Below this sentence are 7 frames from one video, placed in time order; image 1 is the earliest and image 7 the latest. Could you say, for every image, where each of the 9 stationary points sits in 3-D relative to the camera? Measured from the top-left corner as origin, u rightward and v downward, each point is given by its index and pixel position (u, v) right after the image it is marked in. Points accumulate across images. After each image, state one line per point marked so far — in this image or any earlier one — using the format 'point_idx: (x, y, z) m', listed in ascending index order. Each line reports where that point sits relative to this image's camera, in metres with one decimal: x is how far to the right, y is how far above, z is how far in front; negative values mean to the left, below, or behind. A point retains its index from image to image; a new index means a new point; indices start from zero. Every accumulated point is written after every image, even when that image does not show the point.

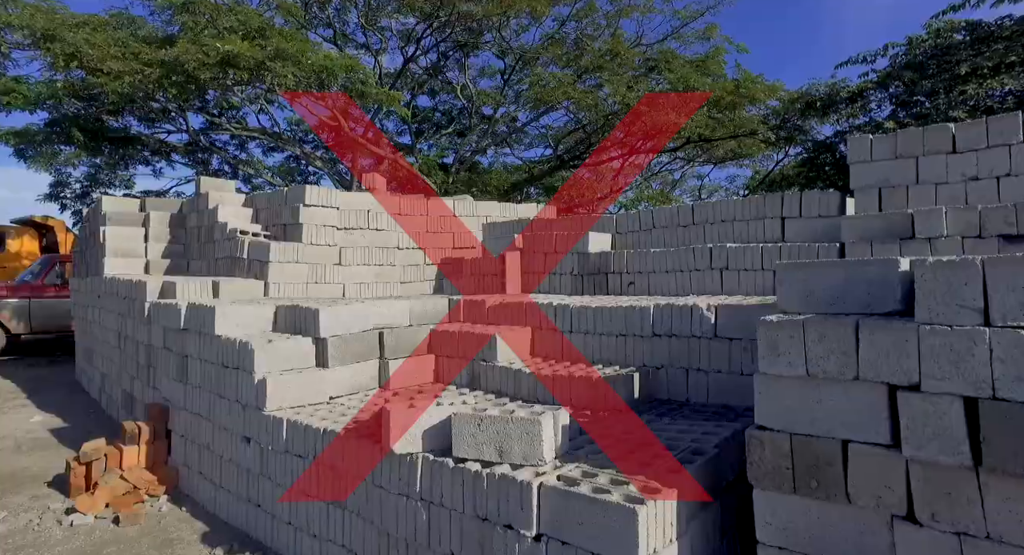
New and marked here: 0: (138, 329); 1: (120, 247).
0: (-4.5, -0.6, +6.6) m
1: (-6.0, +0.5, +8.3) m
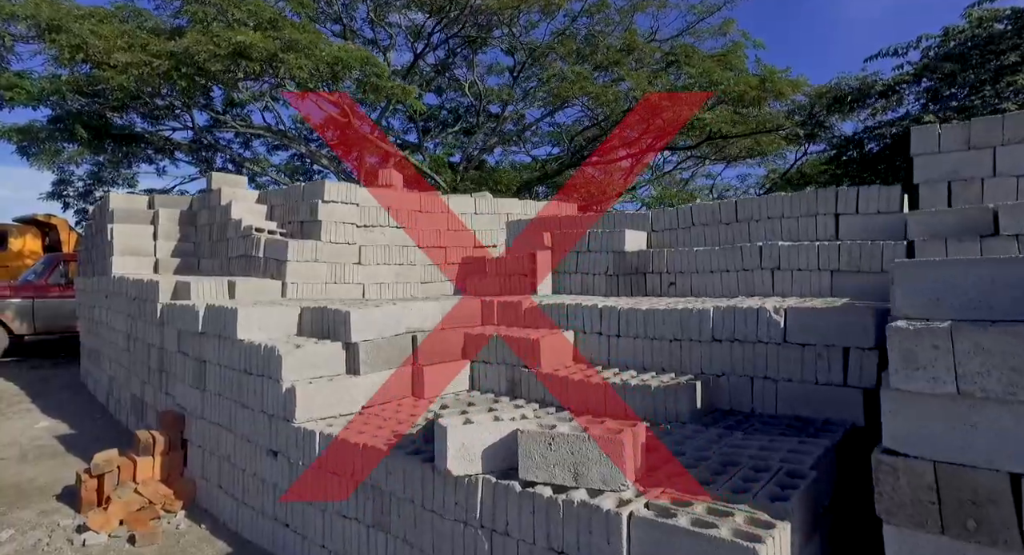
0: (-4.2, -0.6, +6.3) m
1: (-5.6, +0.5, +8.0) m
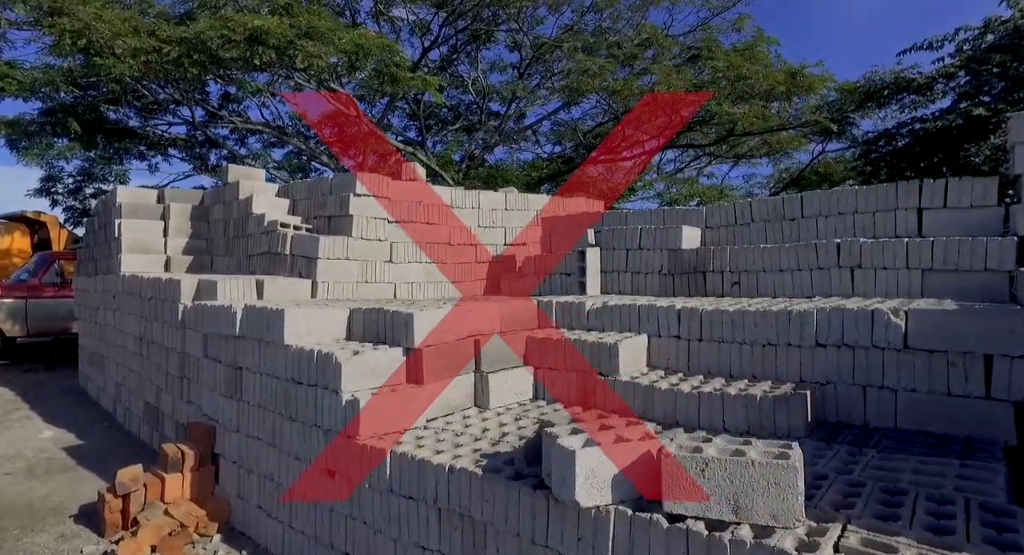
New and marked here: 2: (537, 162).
0: (-3.6, -0.6, +5.8) m
1: (-5.1, +0.5, +7.5) m
2: (+0.6, +3.4, +16.3) m
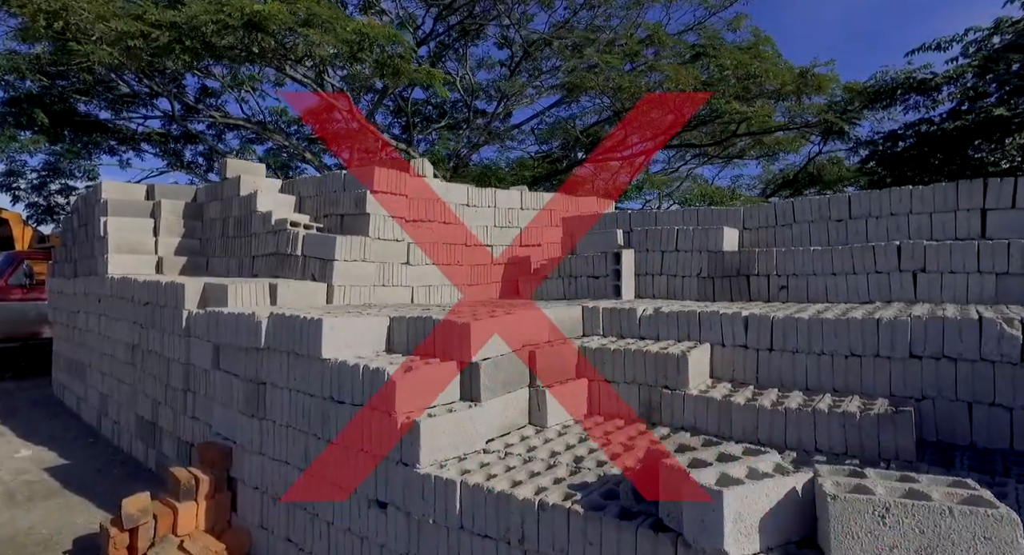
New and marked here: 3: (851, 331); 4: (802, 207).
0: (-3.3, -0.6, +5.3) m
1: (-4.9, +0.4, +6.9) m
2: (+0.4, +3.4, +16.0) m
3: (+2.2, -0.3, +3.5) m
4: (+2.9, +0.7, +5.5) m
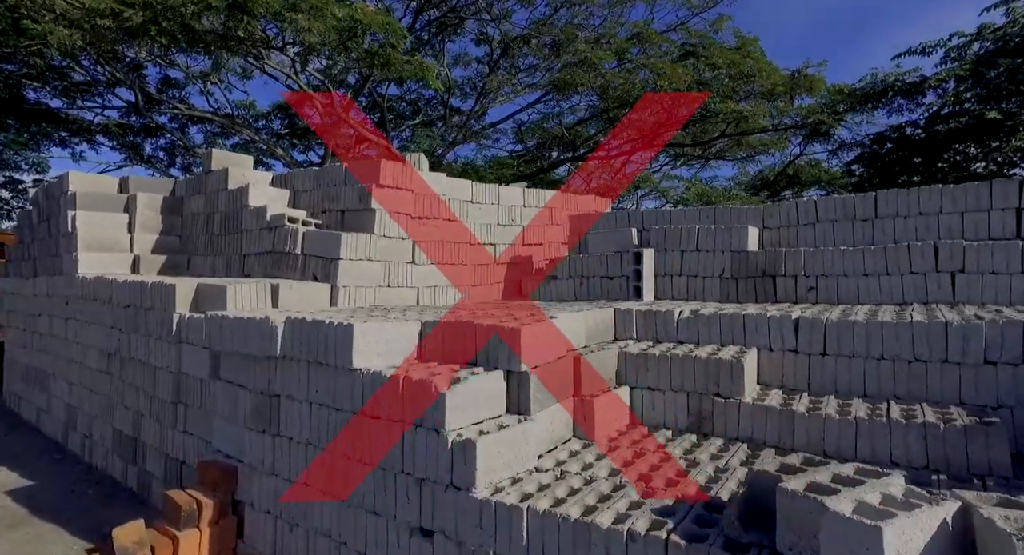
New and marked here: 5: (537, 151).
0: (-3.1, -0.7, +4.8) m
1: (-4.8, +0.4, +6.3) m
2: (0.0, +3.4, +15.7) m
3: (+2.5, -0.4, +3.3) m
4: (+3.1, +0.7, +5.4) m
5: (+0.5, +3.7, +16.2) m
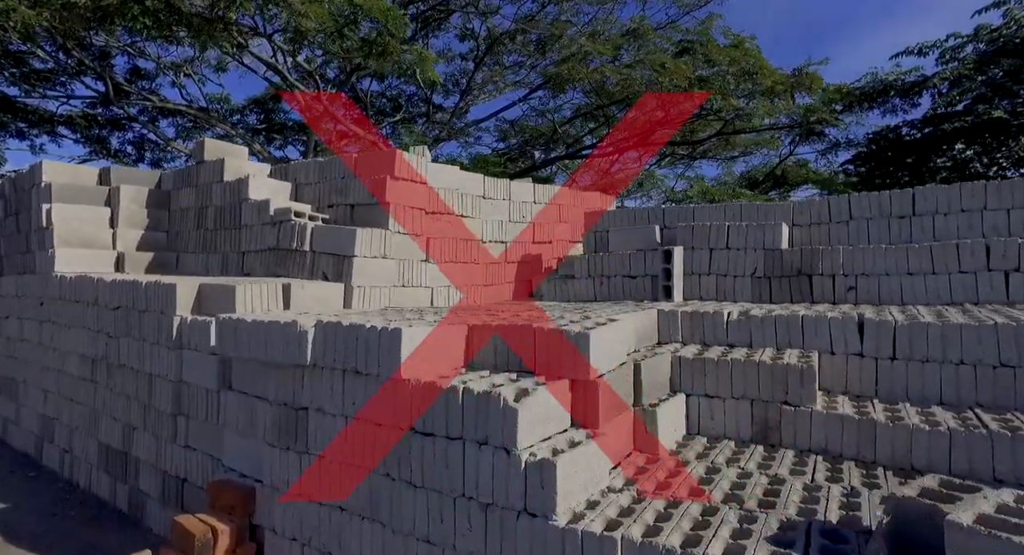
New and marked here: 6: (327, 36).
0: (-2.9, -0.6, +4.3) m
1: (-4.6, +0.5, +5.8) m
2: (-0.3, +3.4, +15.4) m
3: (+2.8, -0.3, +3.1) m
4: (+3.3, +0.7, +5.2) m
5: (+0.3, +3.7, +15.9) m
6: (-2.9, +3.8, +8.8) m
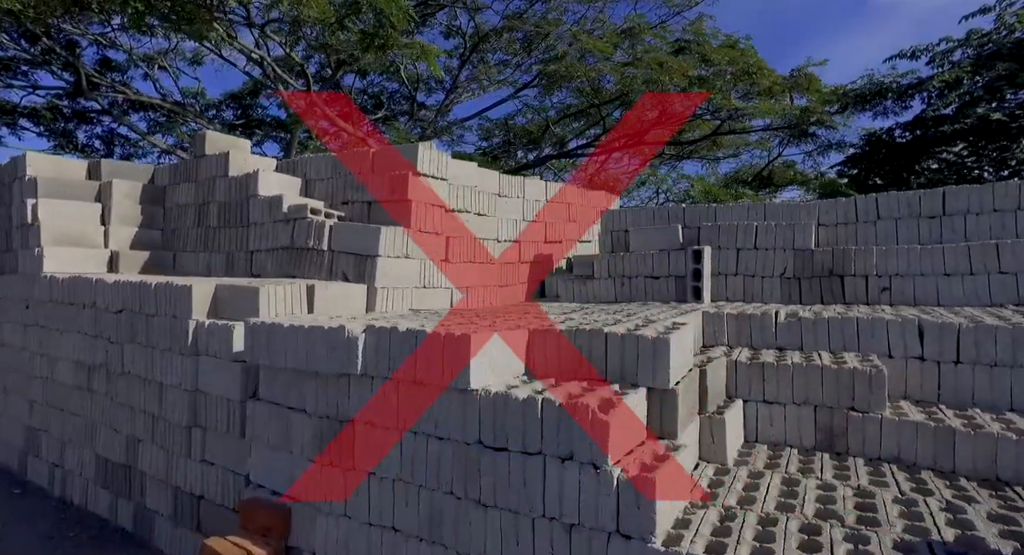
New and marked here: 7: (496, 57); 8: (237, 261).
0: (-2.6, -0.6, +4.0) m
1: (-4.4, +0.4, +5.4) m
2: (-0.5, +3.4, +15.2) m
3: (+3.1, -0.3, +3.1) m
4: (+3.5, +0.7, +5.2) m
5: (0.0, +3.7, +15.7) m
6: (-2.9, +3.8, +8.4) m
7: (-0.1, +6.4, +15.7) m
8: (-2.7, +0.2, +5.3) m
